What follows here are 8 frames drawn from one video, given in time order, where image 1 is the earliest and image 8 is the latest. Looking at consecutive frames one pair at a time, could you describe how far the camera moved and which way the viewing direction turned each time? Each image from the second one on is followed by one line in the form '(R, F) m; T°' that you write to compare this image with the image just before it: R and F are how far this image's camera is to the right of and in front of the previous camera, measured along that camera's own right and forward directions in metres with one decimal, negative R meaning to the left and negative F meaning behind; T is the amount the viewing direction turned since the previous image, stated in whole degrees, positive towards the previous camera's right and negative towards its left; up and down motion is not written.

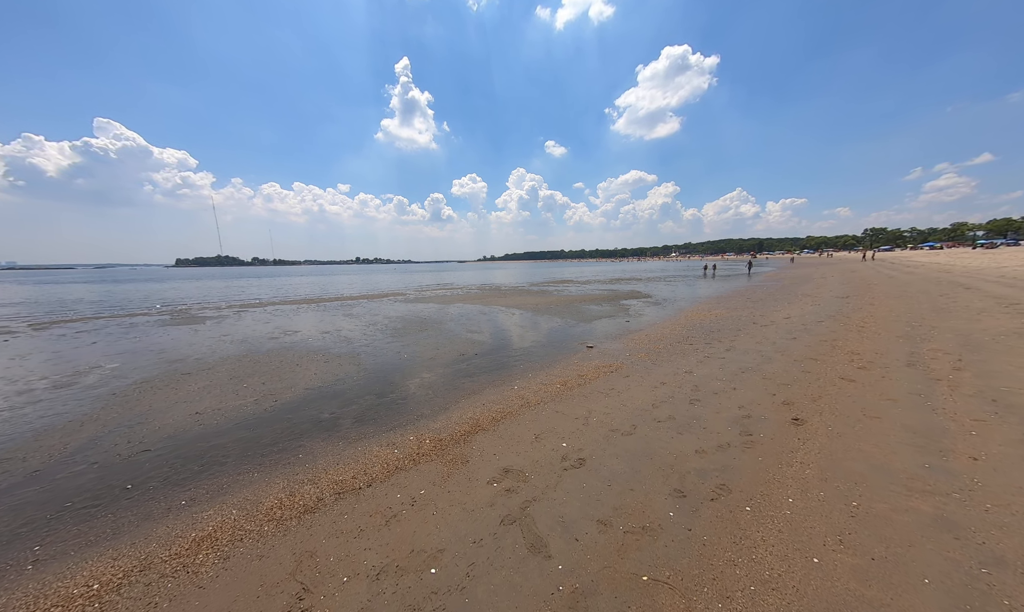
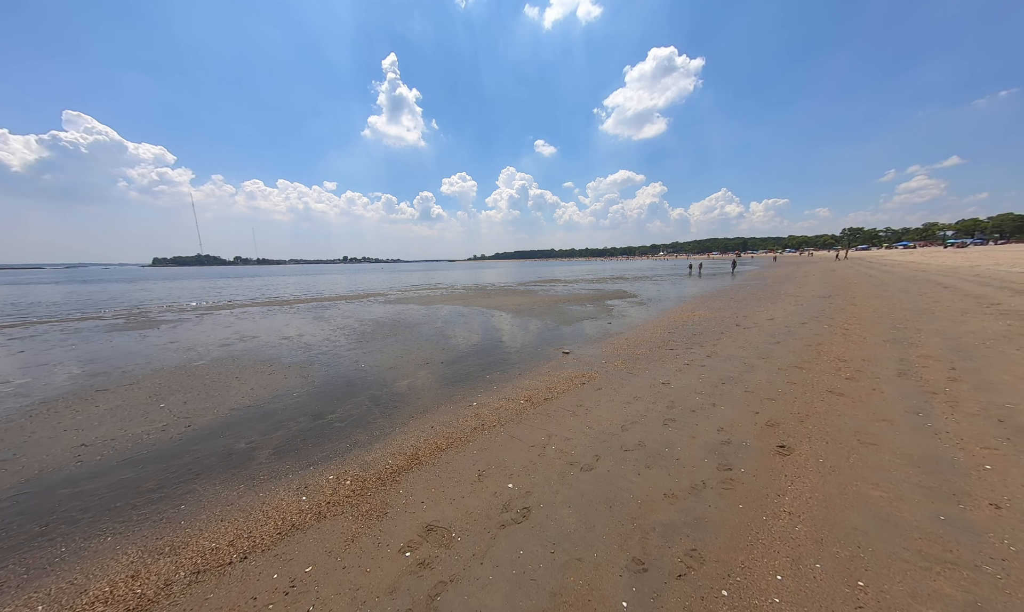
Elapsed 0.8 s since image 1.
(+0.8, +0.9) m; +2°
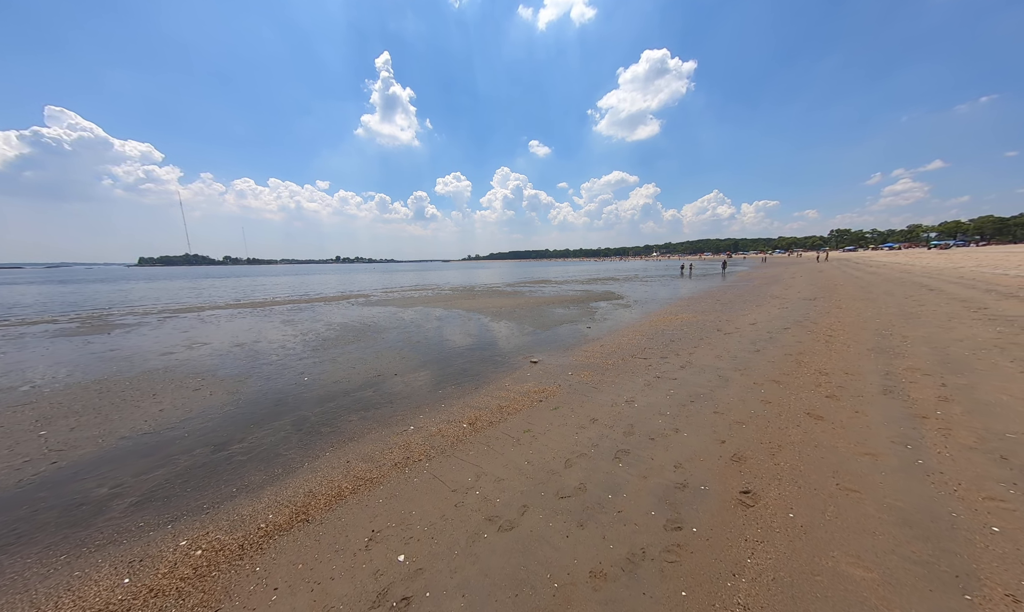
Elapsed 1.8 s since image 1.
(+1.1, +0.9) m; +1°
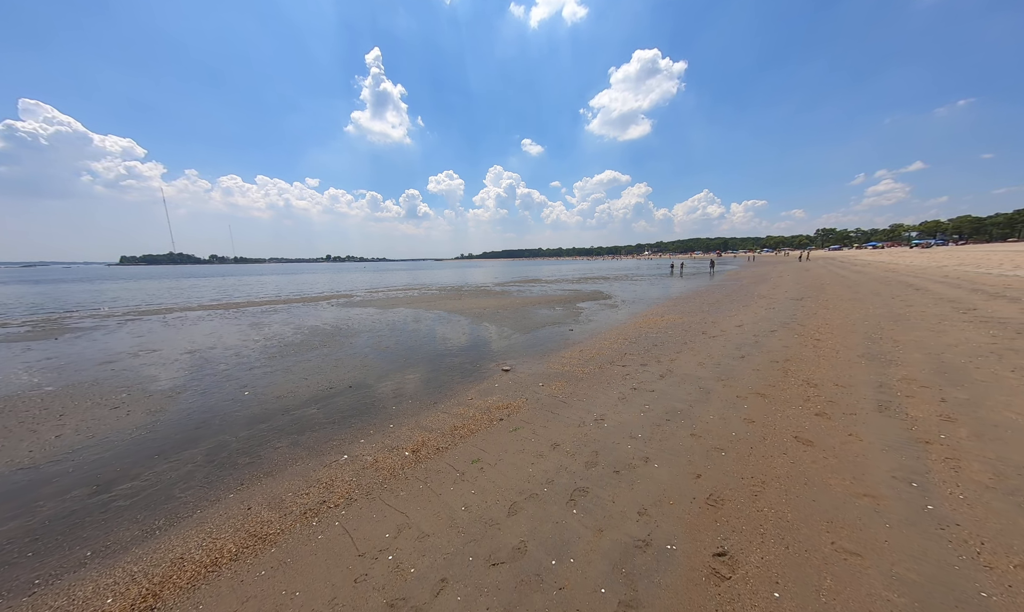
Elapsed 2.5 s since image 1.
(+0.8, +0.9) m; +1°
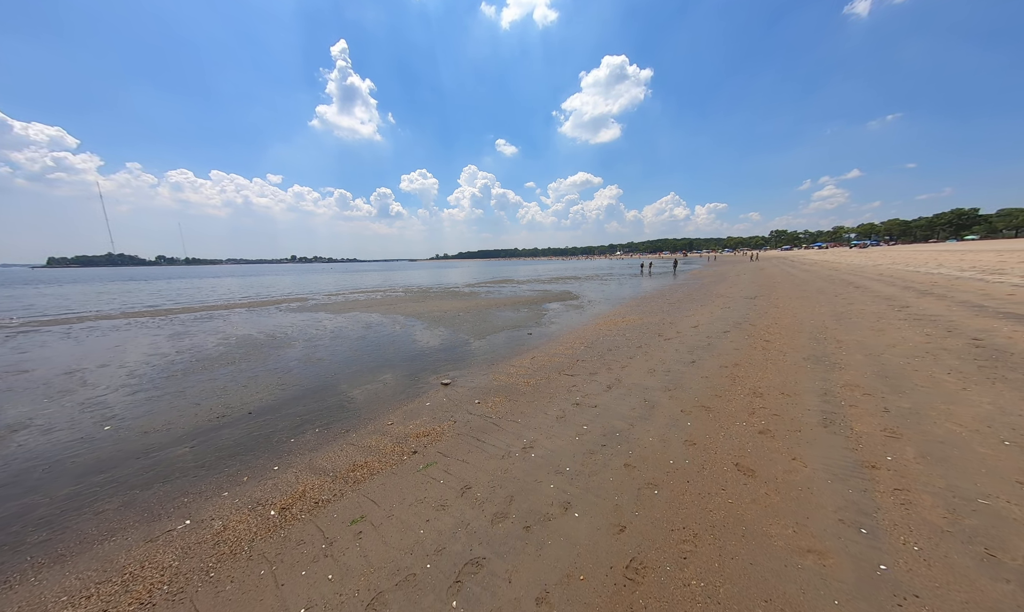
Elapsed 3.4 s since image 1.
(+1.2, +1.0) m; +5°
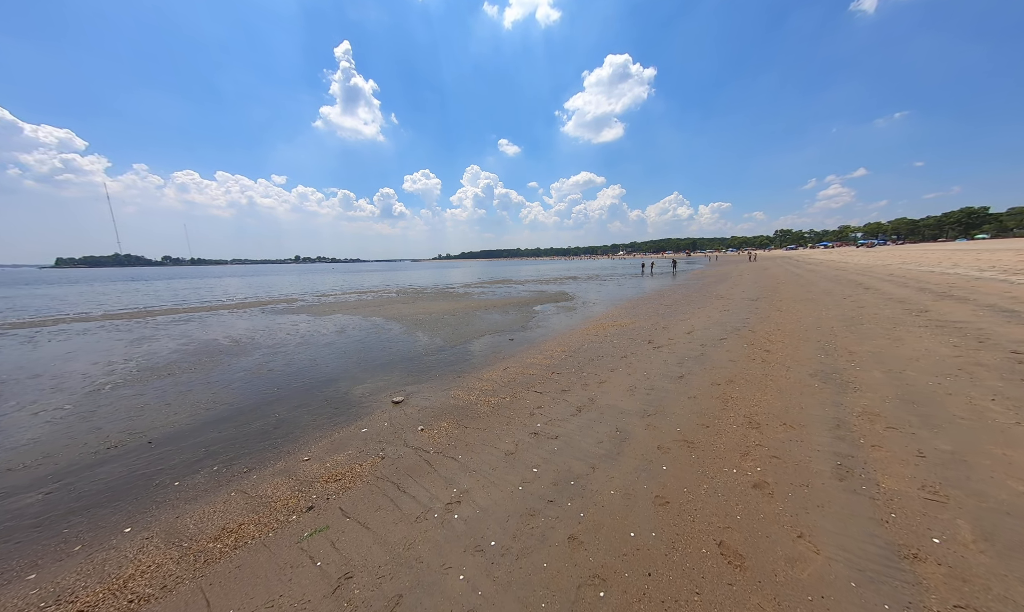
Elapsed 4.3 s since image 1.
(+1.1, +1.3) m; 0°
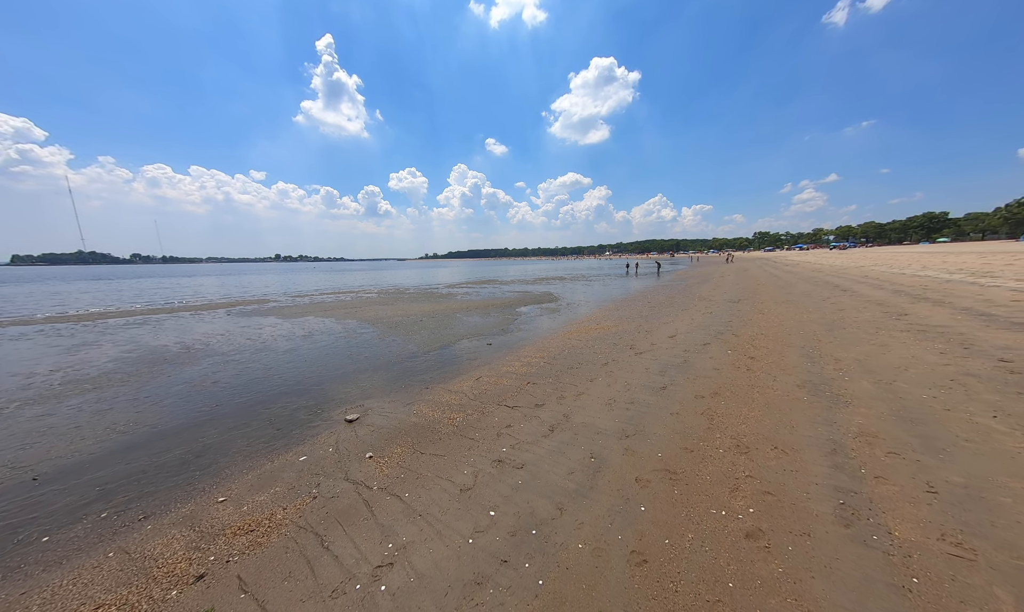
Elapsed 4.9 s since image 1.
(+0.5, +0.8) m; +2°
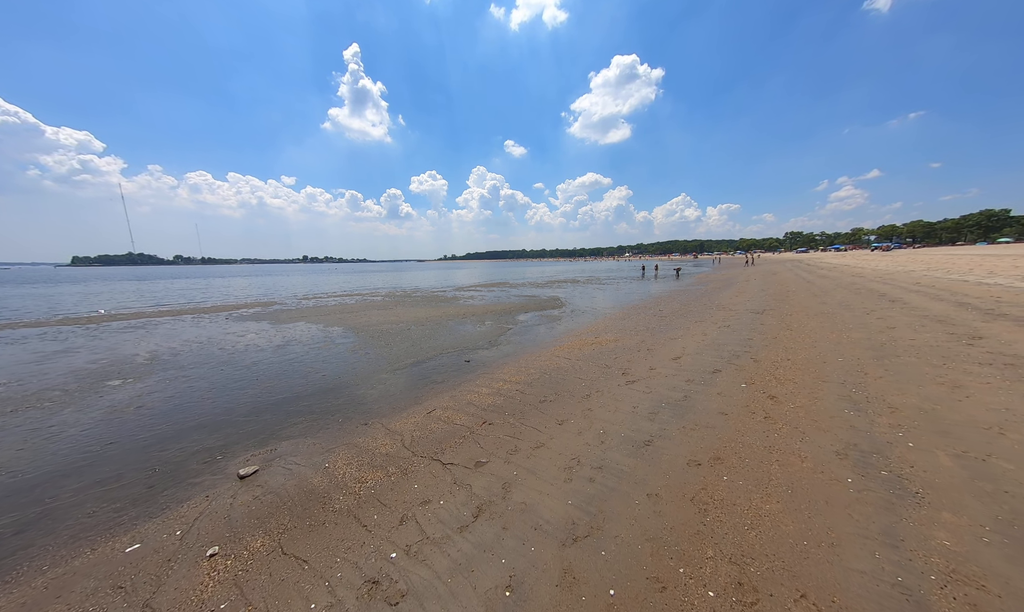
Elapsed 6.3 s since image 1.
(+1.6, +1.8) m; -3°
